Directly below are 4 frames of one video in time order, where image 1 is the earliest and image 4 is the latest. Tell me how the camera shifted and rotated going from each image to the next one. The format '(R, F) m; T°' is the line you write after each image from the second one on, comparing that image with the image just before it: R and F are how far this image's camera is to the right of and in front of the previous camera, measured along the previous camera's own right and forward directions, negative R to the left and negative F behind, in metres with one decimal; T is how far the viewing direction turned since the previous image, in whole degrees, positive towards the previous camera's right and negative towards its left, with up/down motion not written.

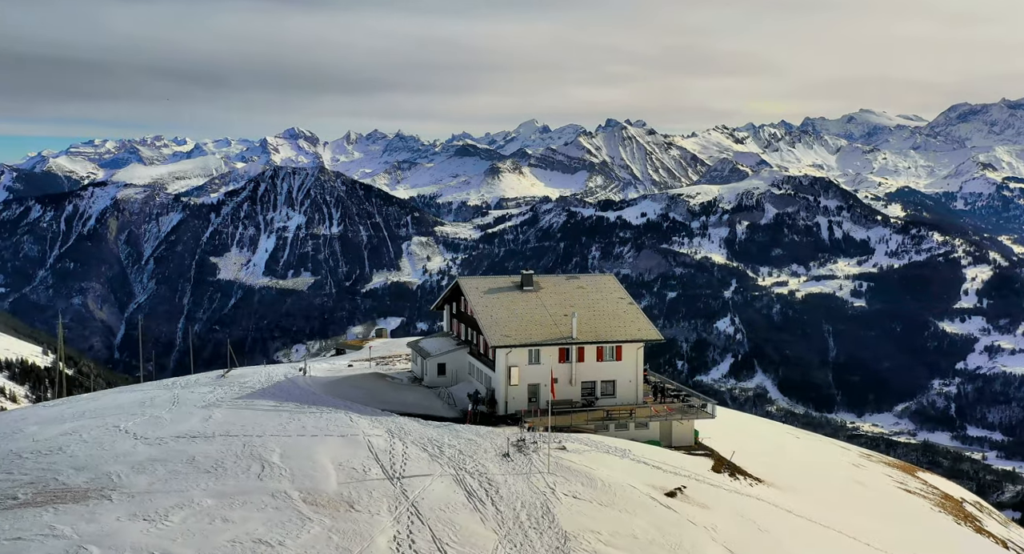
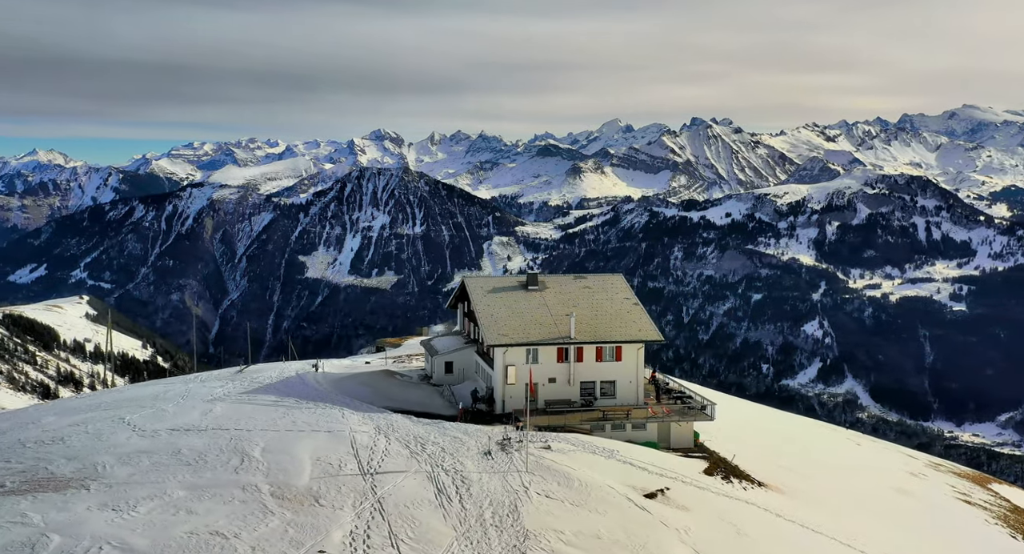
(+2.8, +0.1) m; -2°
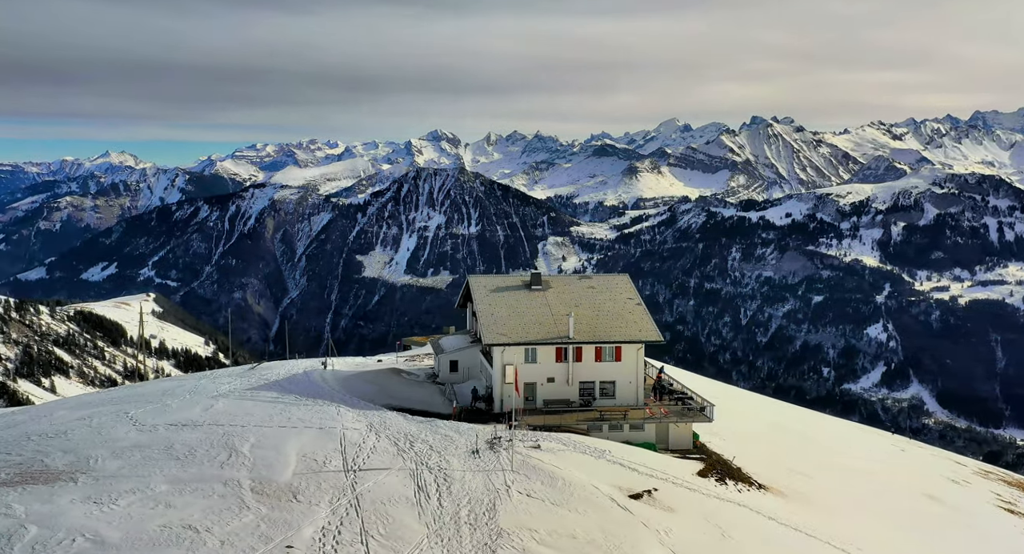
(+1.9, 0.0) m; -2°
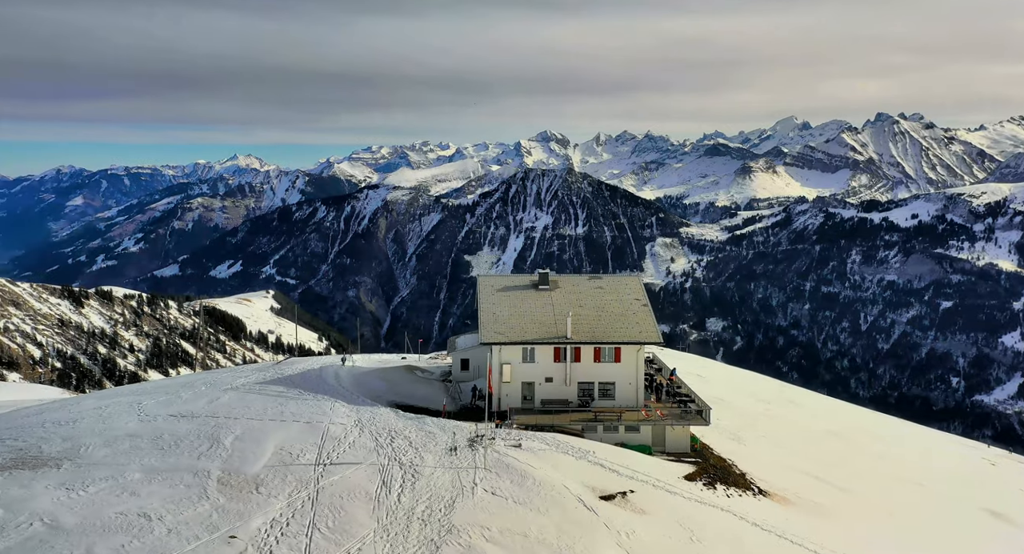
(+3.7, -0.2) m; -3°
